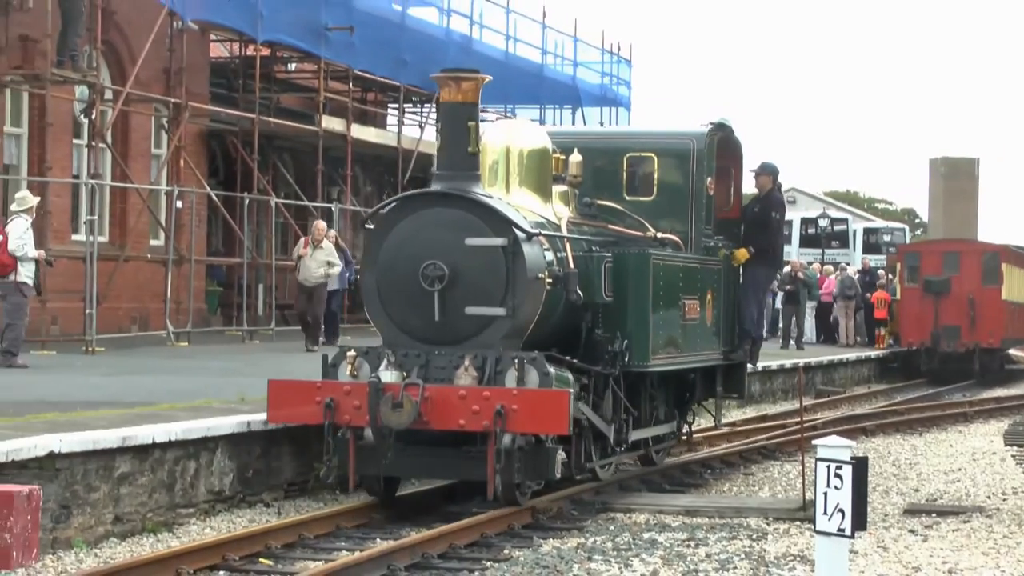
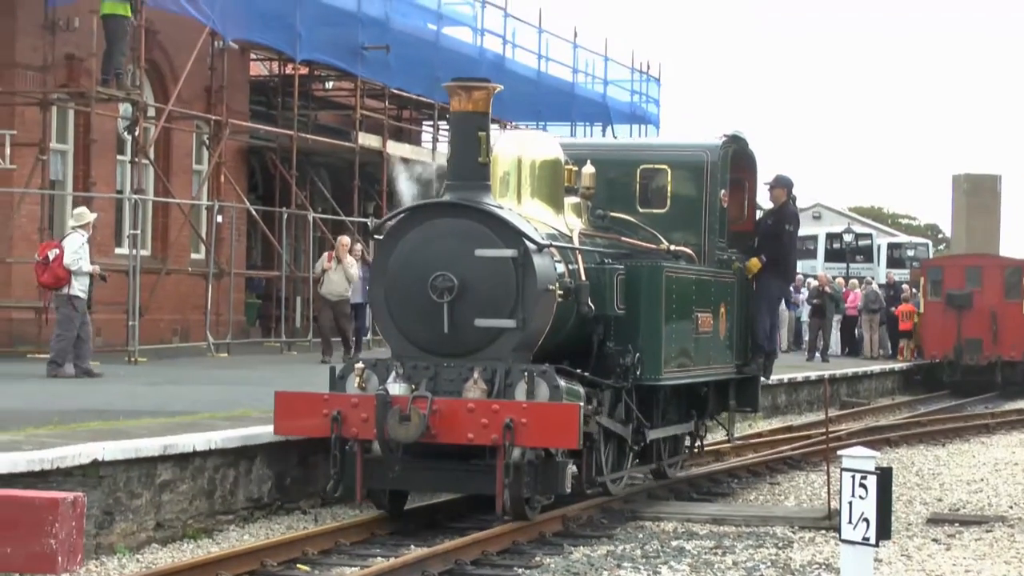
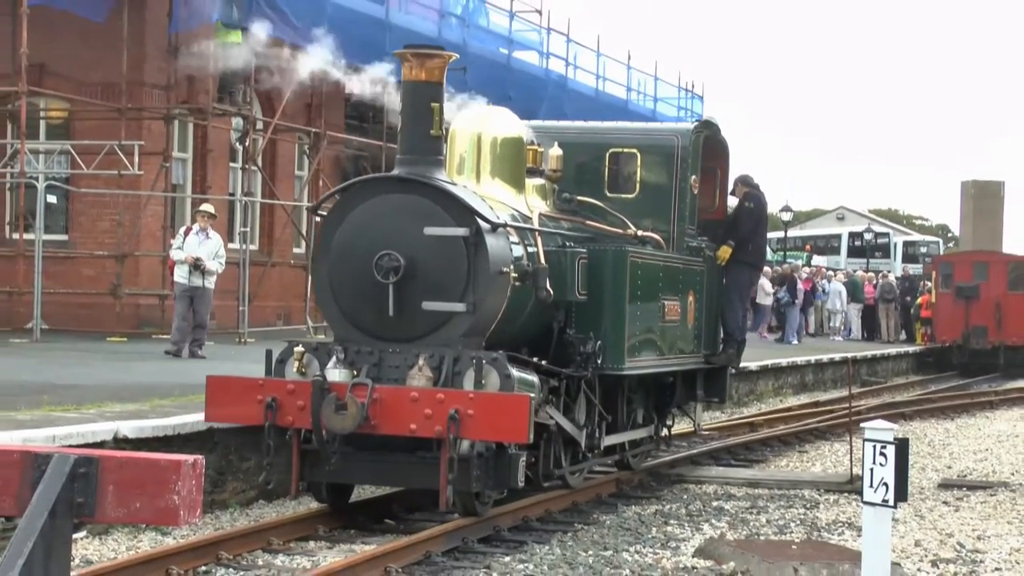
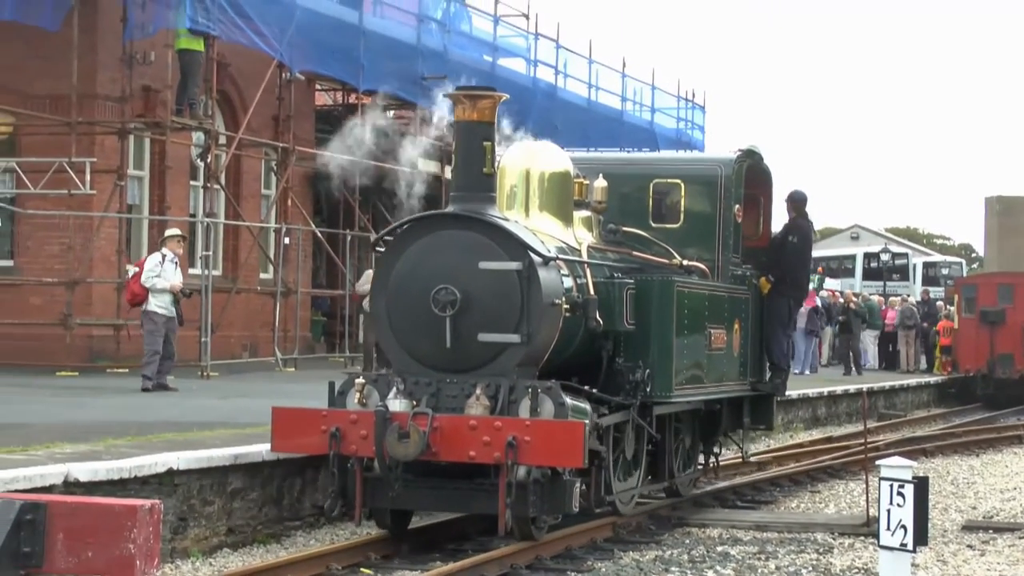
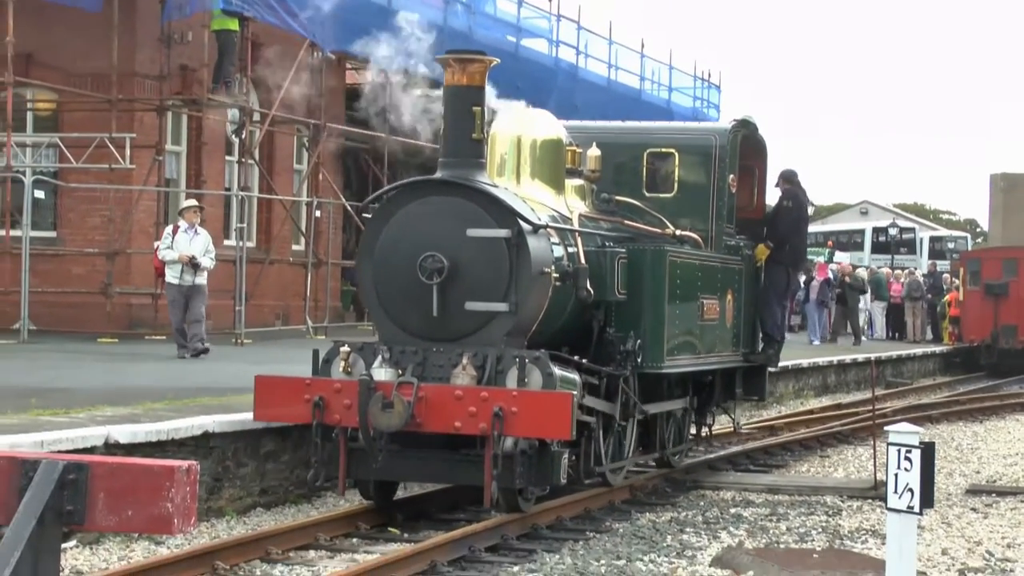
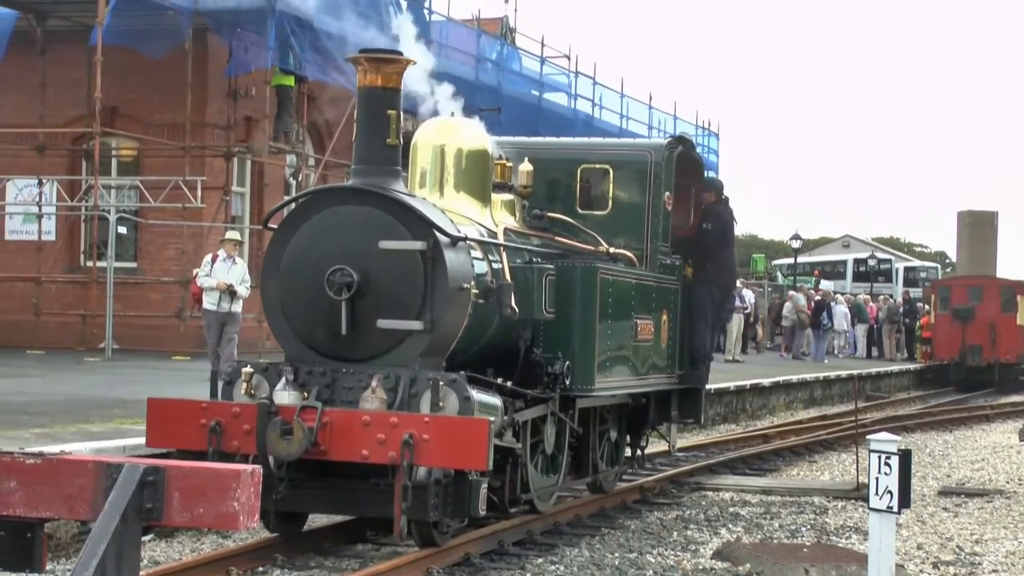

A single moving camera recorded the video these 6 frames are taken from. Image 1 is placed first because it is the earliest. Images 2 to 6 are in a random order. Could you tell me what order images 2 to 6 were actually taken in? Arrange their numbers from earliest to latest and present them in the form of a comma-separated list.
2, 4, 5, 3, 6
